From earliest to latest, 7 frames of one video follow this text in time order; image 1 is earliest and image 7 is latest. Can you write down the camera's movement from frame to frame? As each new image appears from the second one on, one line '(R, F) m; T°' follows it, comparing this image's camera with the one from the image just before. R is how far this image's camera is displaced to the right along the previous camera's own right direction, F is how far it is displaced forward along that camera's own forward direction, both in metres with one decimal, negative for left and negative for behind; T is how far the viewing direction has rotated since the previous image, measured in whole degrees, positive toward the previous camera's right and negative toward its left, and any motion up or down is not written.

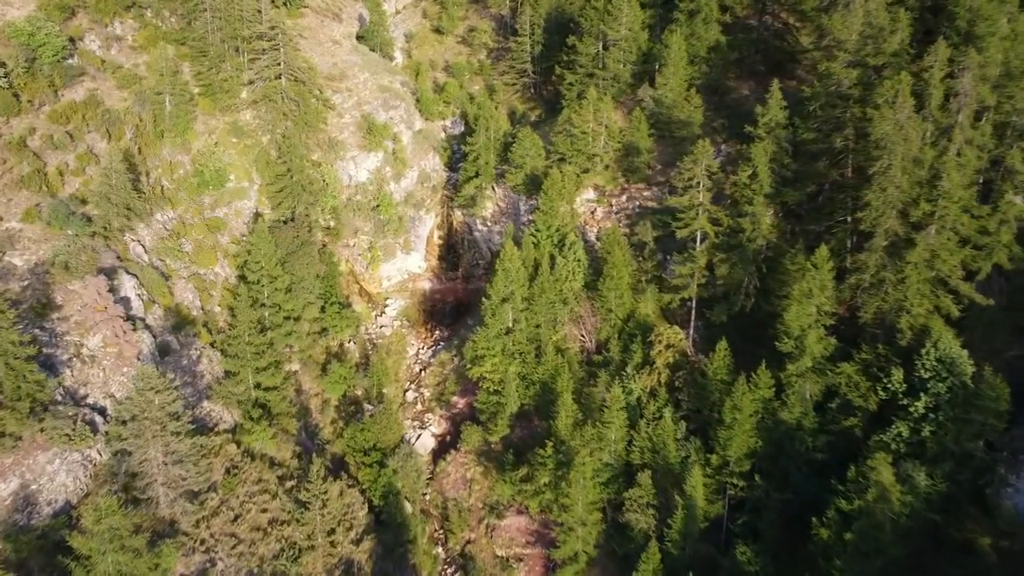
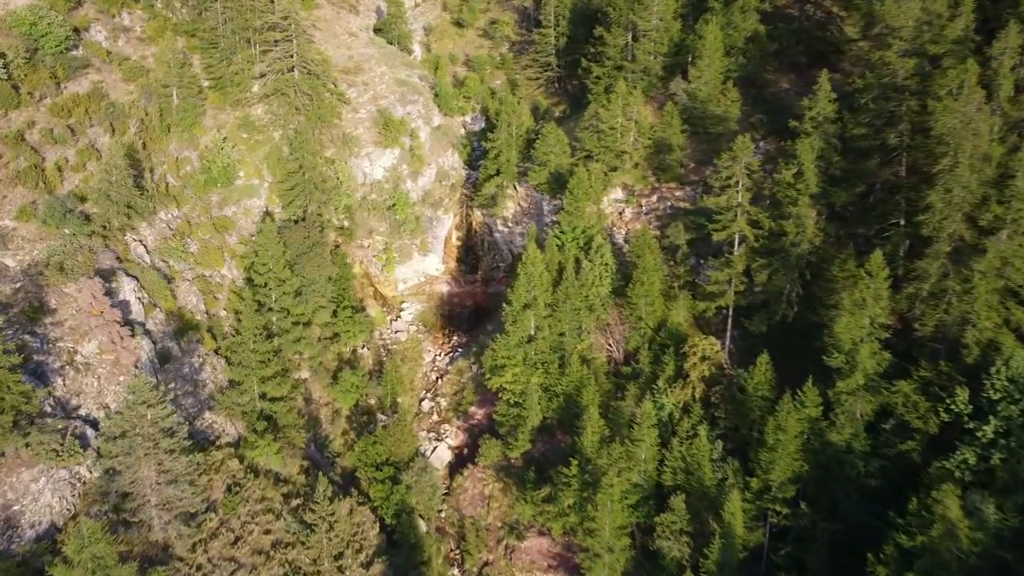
(-0.5, +2.5) m; -1°
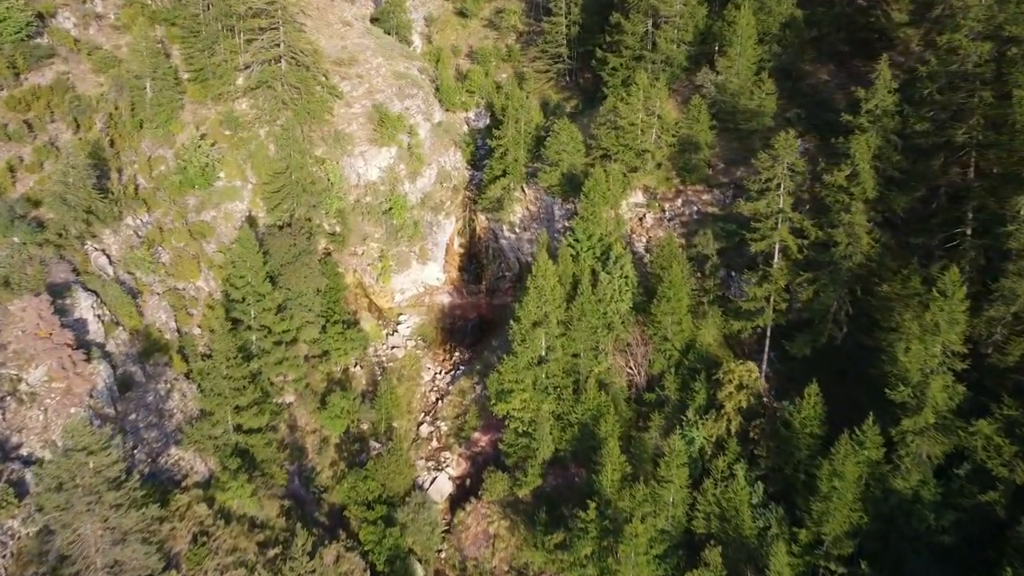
(-0.3, +4.3) m; 0°
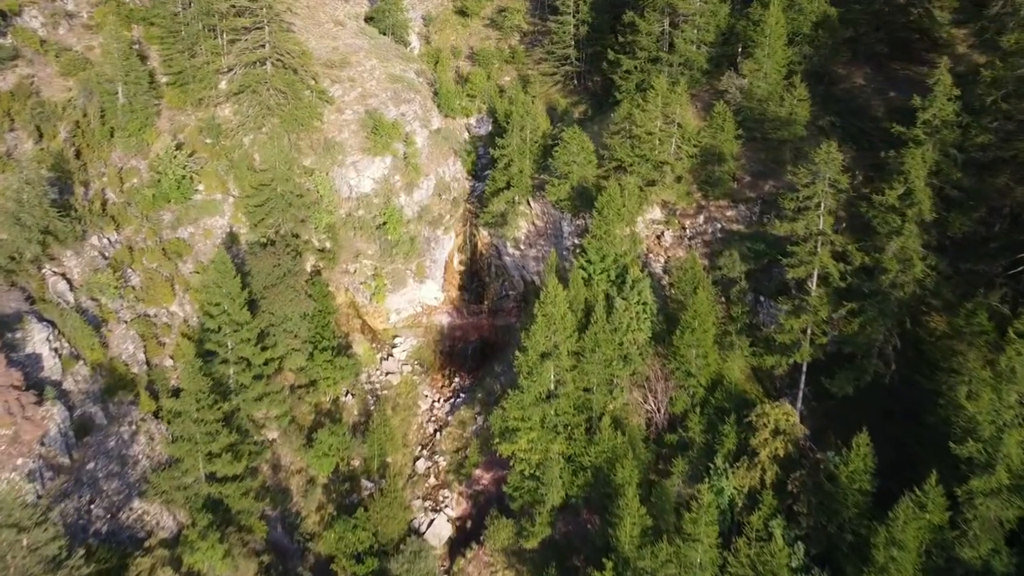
(-0.3, +3.4) m; 0°
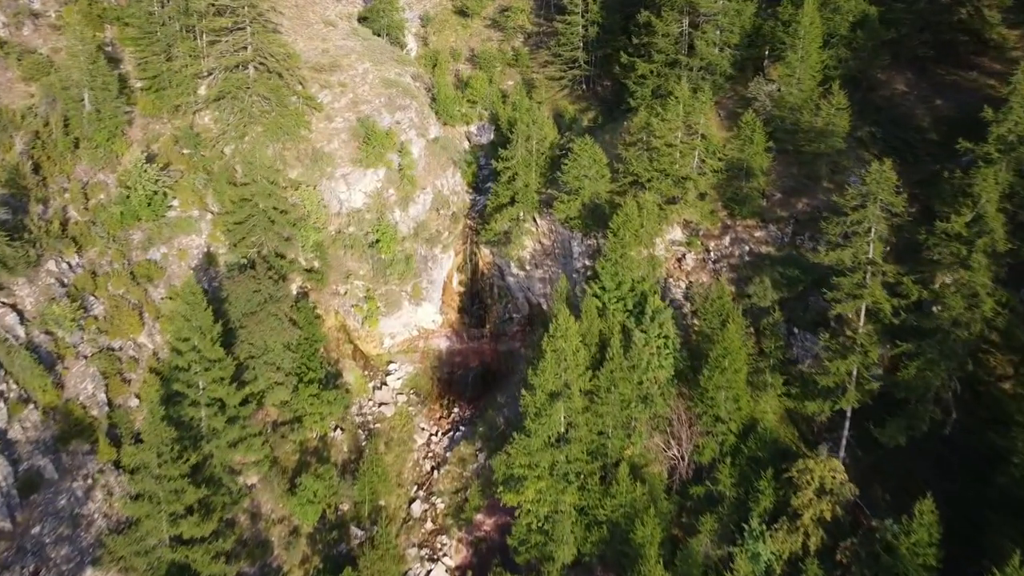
(-0.3, +3.3) m; 0°
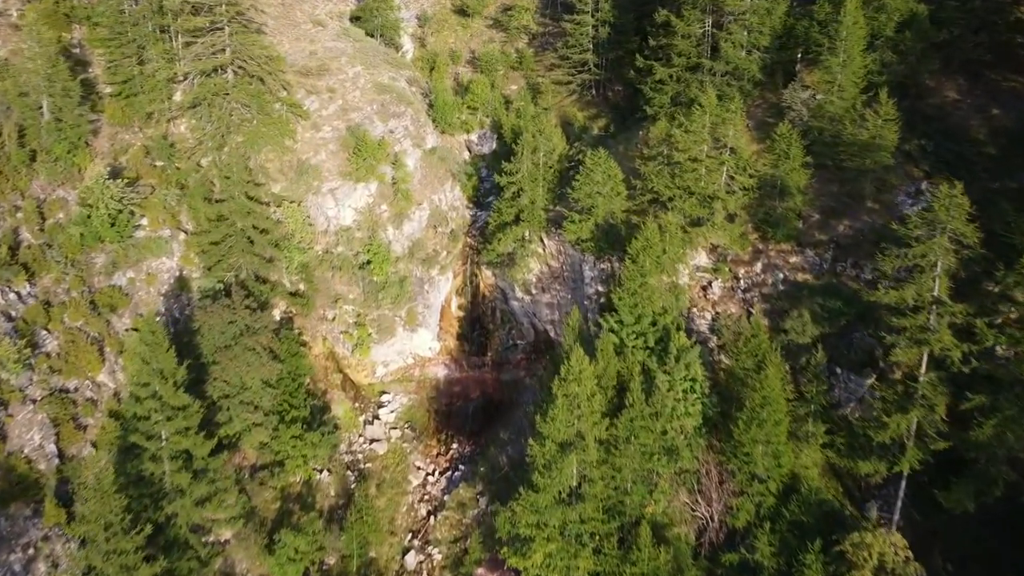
(-0.3, +3.3) m; 0°
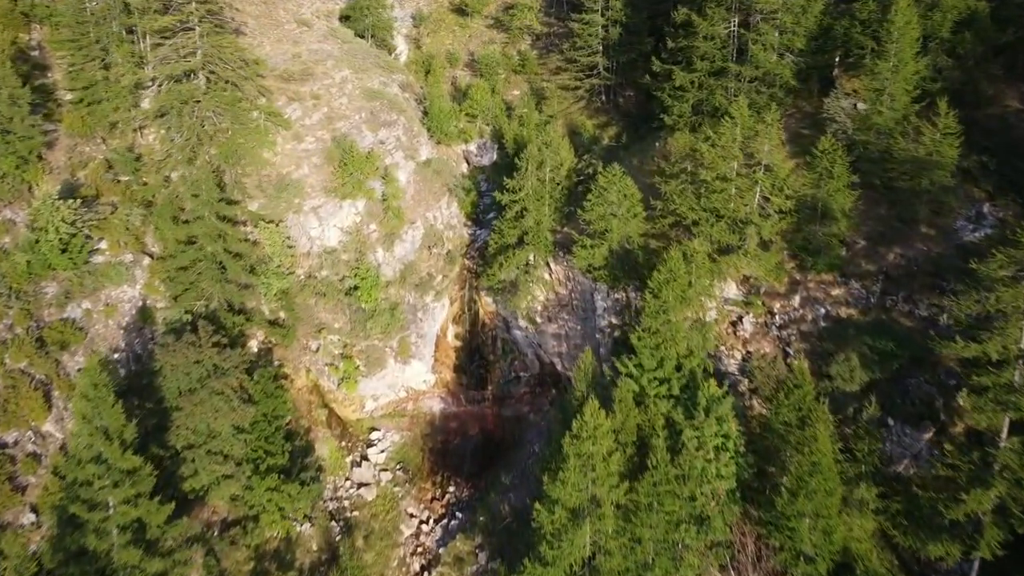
(-0.1, +3.3) m; 0°
